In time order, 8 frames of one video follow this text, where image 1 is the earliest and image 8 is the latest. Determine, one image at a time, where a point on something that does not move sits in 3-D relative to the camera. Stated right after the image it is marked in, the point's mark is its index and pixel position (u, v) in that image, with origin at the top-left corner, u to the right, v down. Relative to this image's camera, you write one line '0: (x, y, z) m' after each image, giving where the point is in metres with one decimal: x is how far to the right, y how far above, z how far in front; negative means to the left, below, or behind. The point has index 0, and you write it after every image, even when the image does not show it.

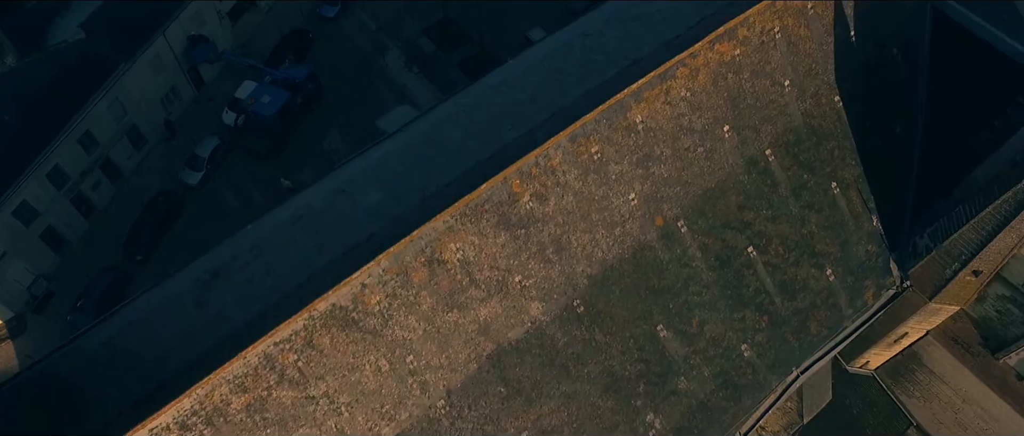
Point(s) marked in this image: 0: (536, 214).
0: (+0.4, +0.2, +14.1) m
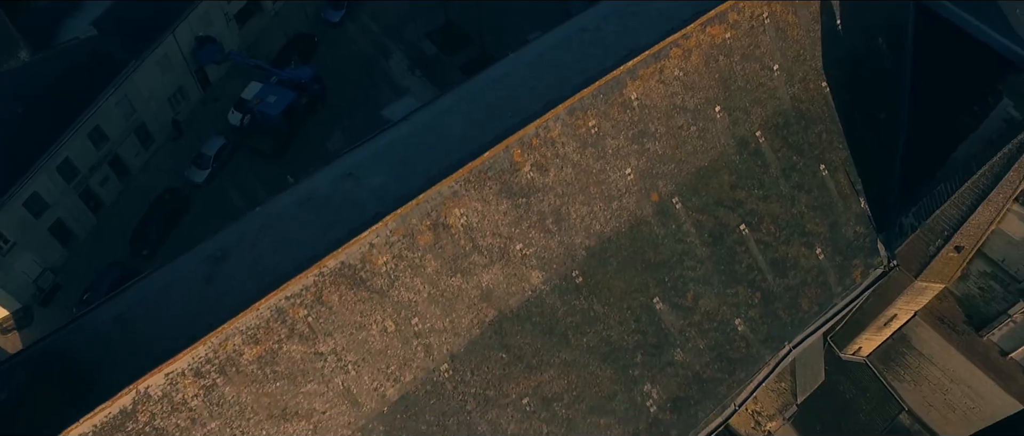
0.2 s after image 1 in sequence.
0: (+0.4, +0.7, +14.7) m
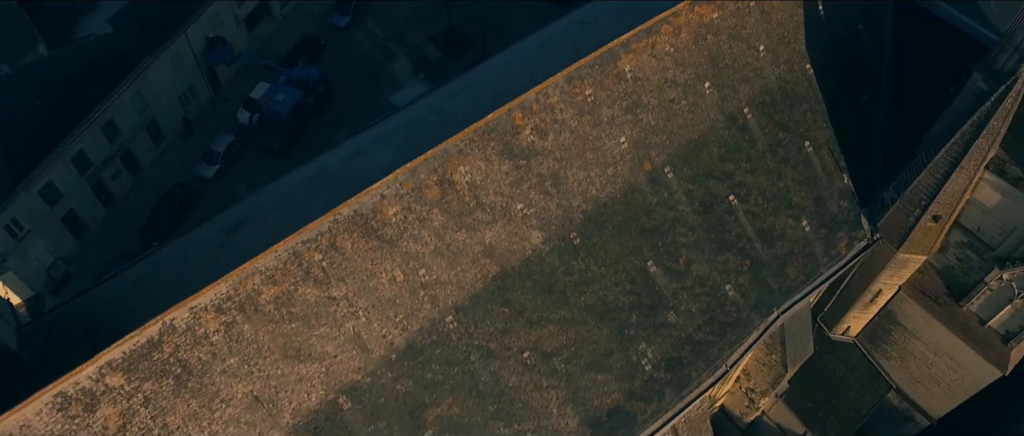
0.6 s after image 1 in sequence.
0: (+0.5, +1.5, +15.6) m
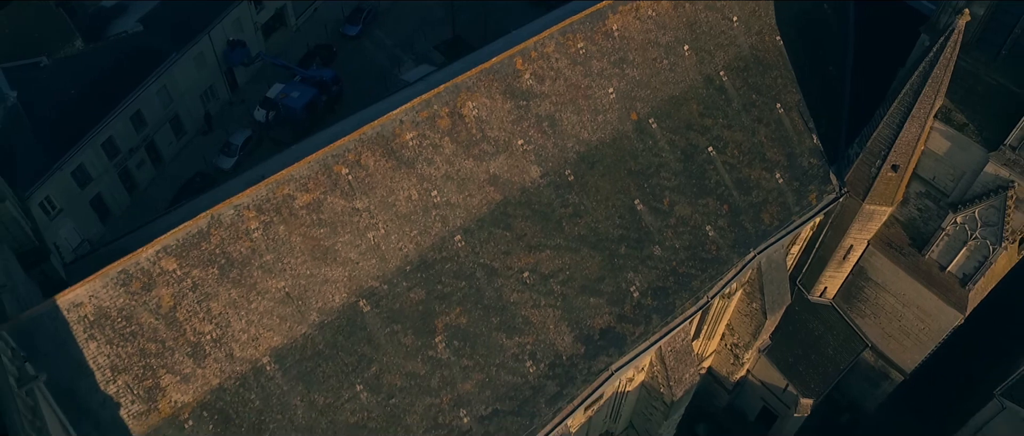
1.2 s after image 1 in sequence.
0: (+0.5, +2.9, +17.7) m
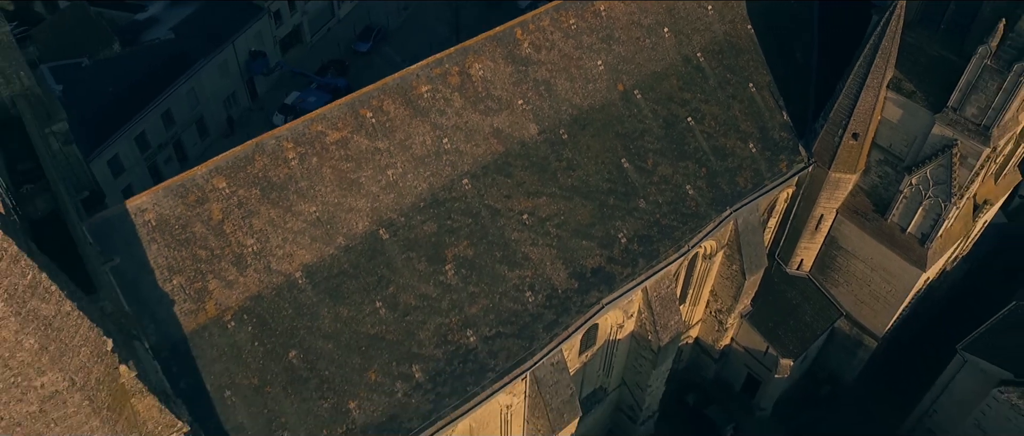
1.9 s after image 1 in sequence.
0: (+0.5, +4.1, +20.2) m
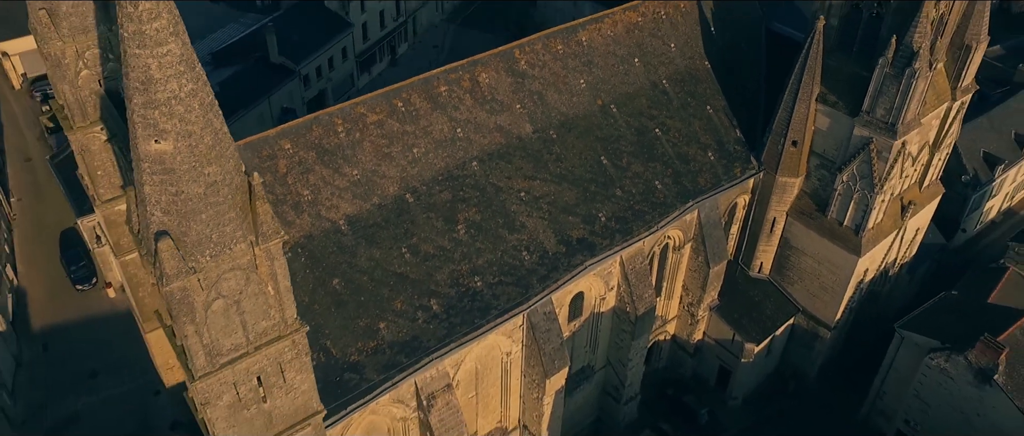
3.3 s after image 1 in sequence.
0: (+0.5, +4.7, +25.2) m
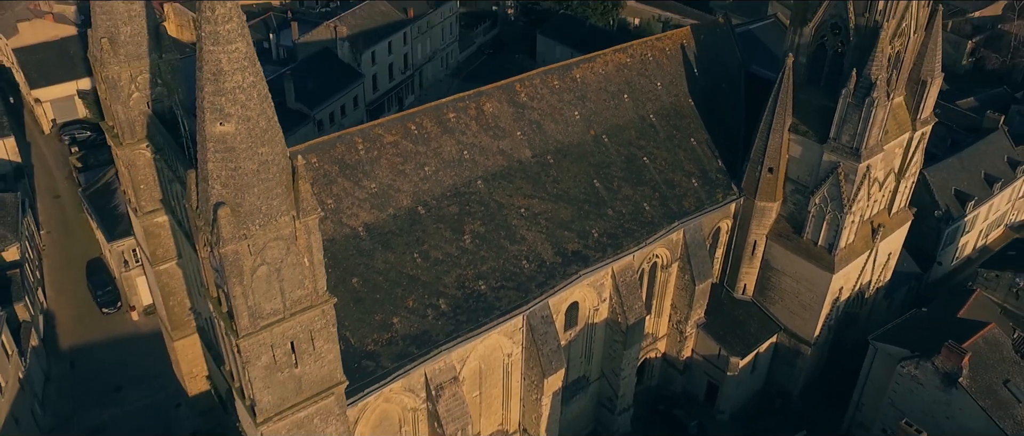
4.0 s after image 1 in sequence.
0: (+0.6, +4.1, +28.0) m
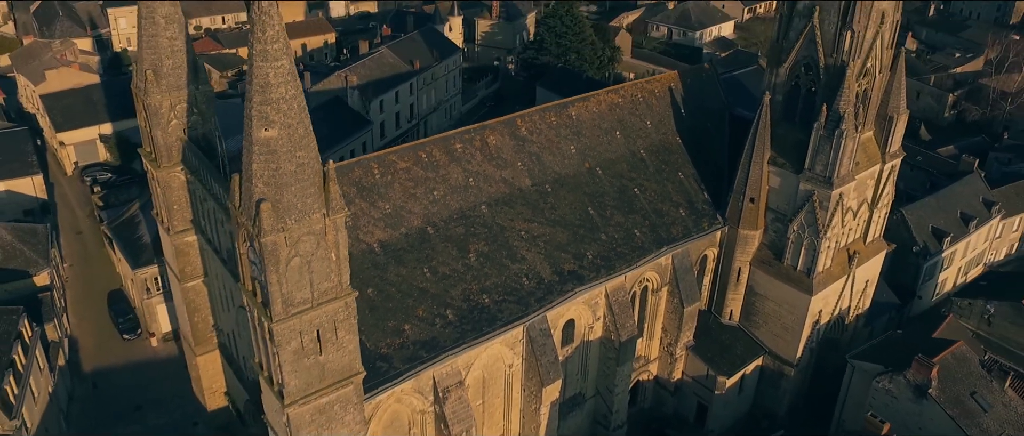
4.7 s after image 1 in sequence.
0: (+0.6, +3.2, +30.6) m
